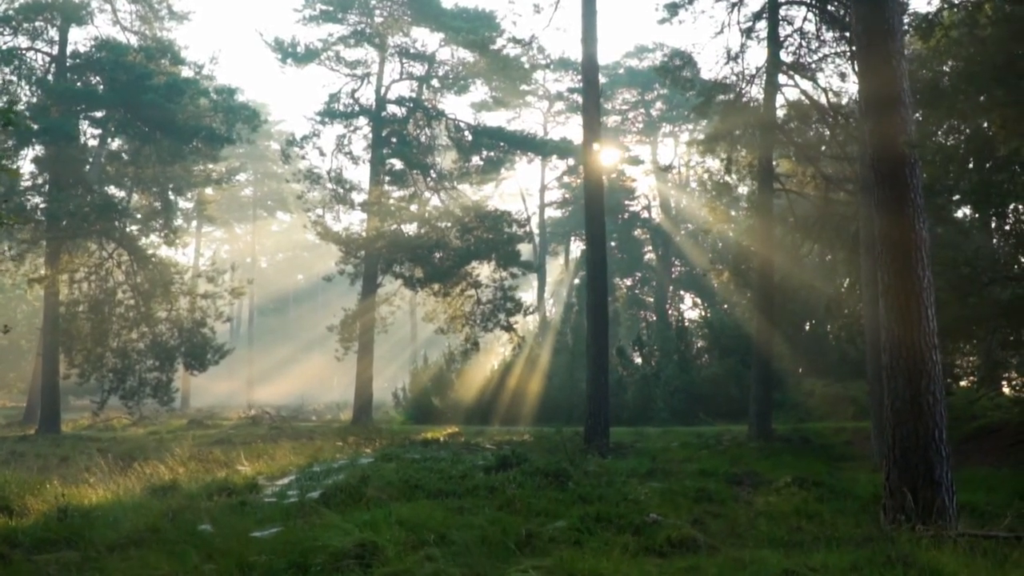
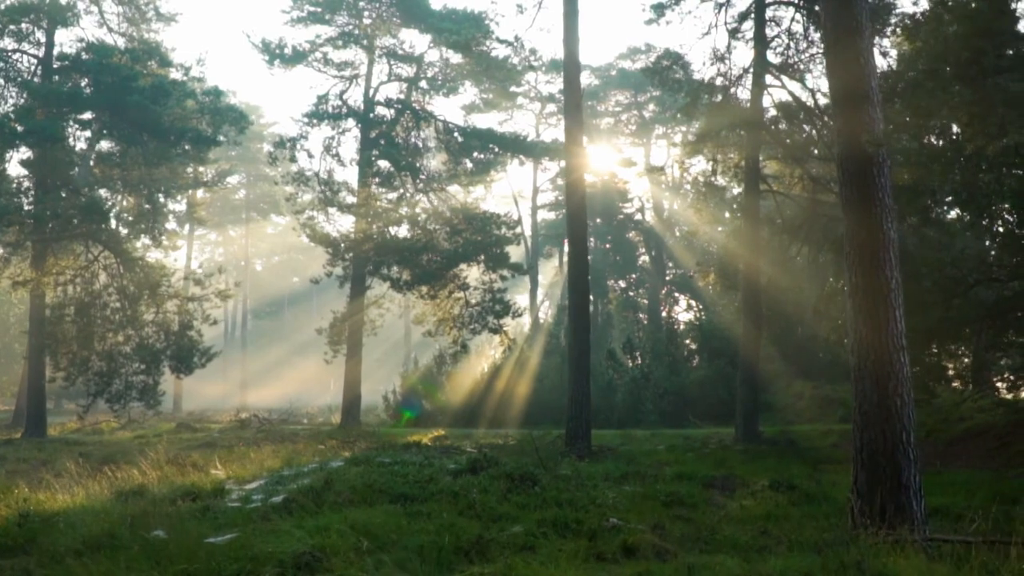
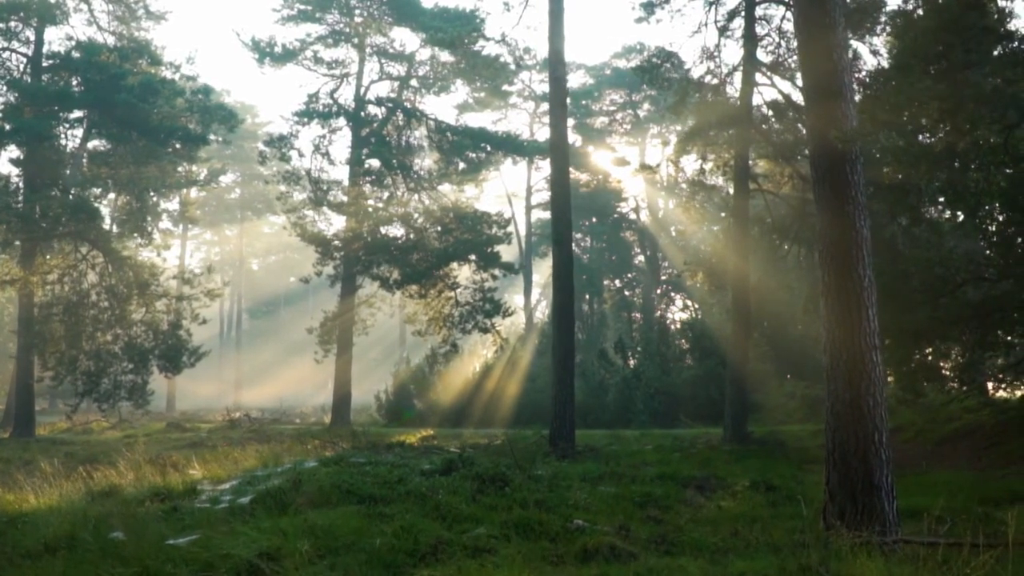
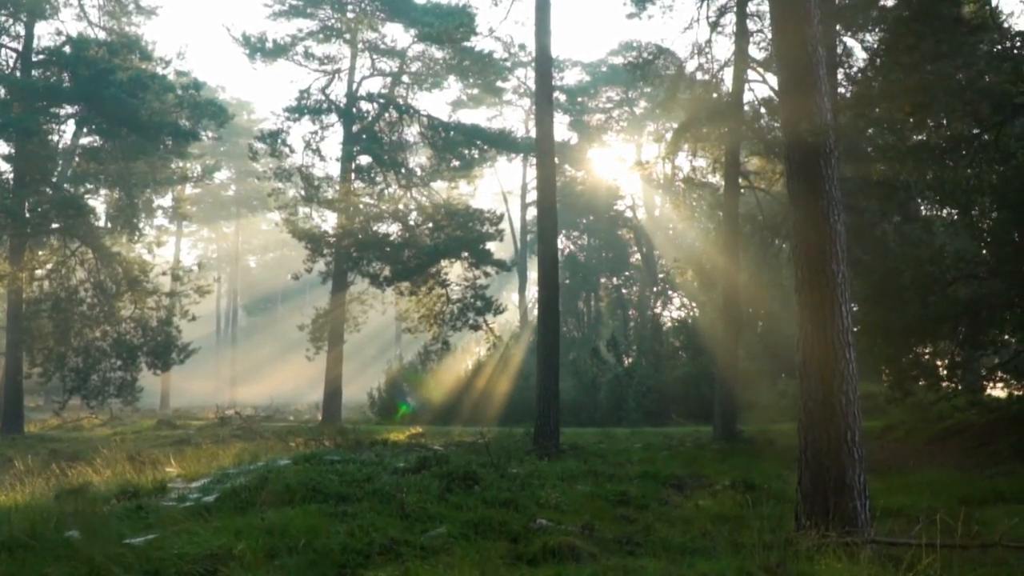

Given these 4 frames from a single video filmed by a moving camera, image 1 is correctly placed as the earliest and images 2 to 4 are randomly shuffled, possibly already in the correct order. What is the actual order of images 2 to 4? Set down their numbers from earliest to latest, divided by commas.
2, 3, 4
